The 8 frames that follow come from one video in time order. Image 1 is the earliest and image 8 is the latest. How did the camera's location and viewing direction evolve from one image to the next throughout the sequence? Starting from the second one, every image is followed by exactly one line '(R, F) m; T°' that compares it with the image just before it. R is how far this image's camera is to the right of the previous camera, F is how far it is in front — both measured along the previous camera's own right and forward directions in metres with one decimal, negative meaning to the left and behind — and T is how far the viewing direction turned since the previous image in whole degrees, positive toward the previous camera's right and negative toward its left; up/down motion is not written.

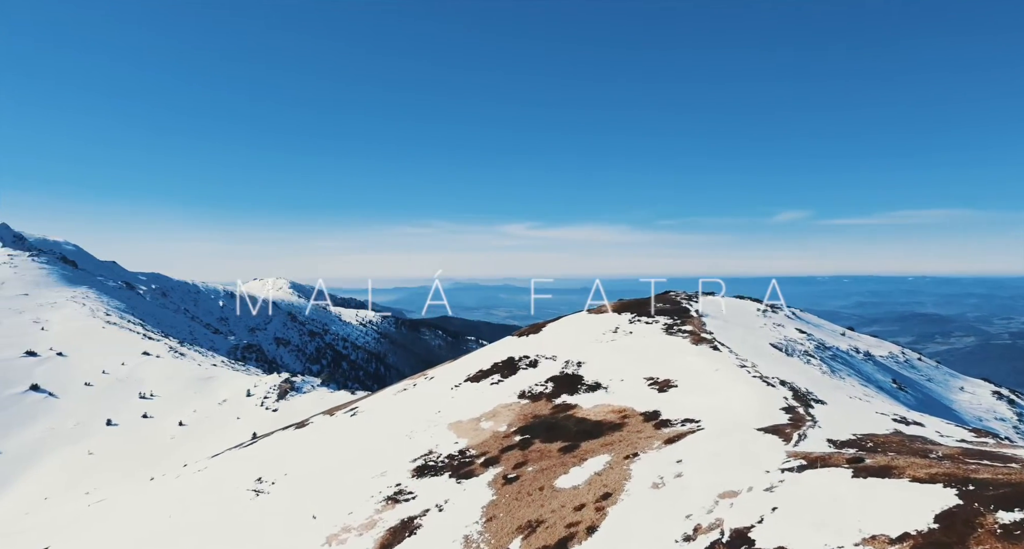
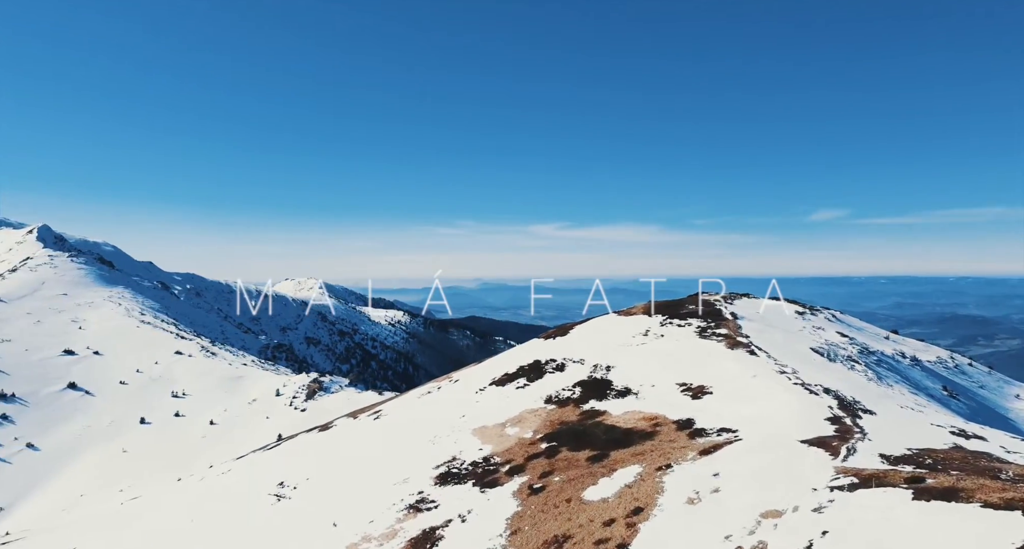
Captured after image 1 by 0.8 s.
(+0.1, +1.9) m; -2°
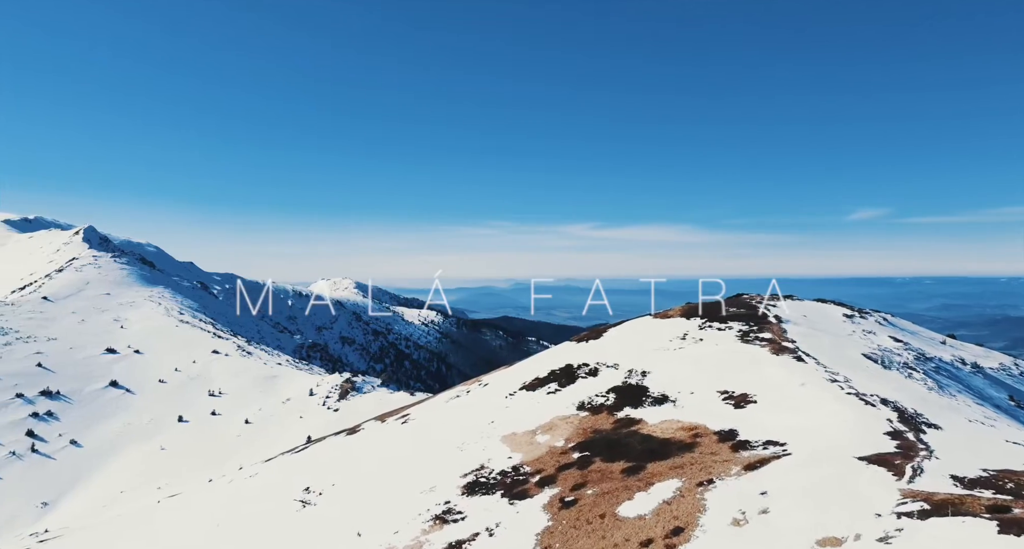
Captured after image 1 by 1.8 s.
(+0.2, +2.2) m; -3°
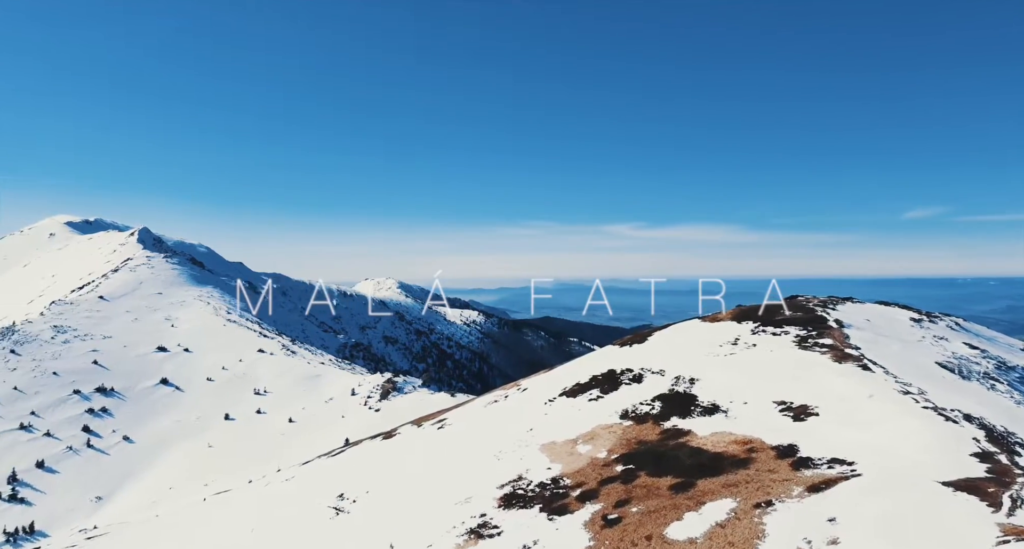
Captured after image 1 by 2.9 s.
(+0.2, +2.5) m; -3°
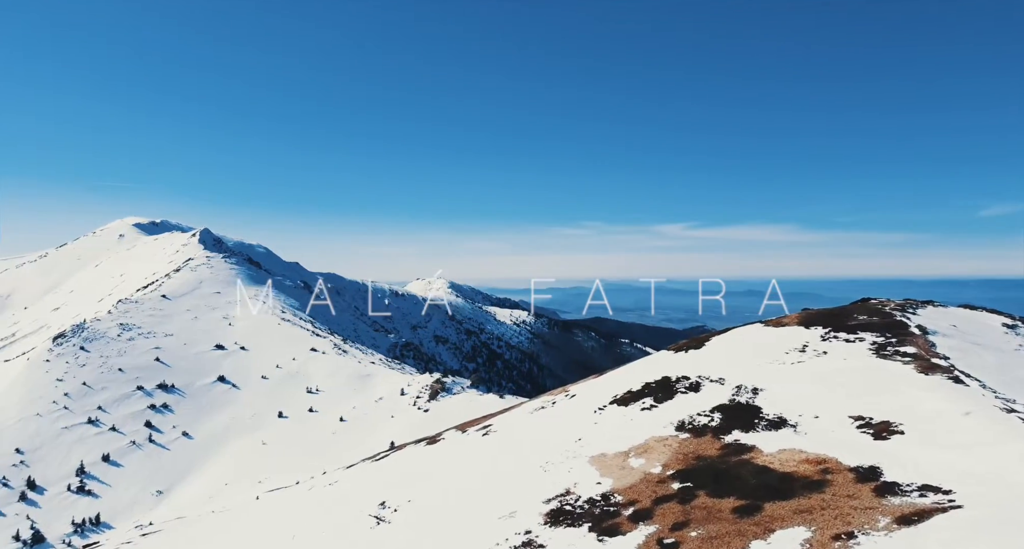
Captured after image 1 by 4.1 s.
(+0.2, +2.9) m; -4°
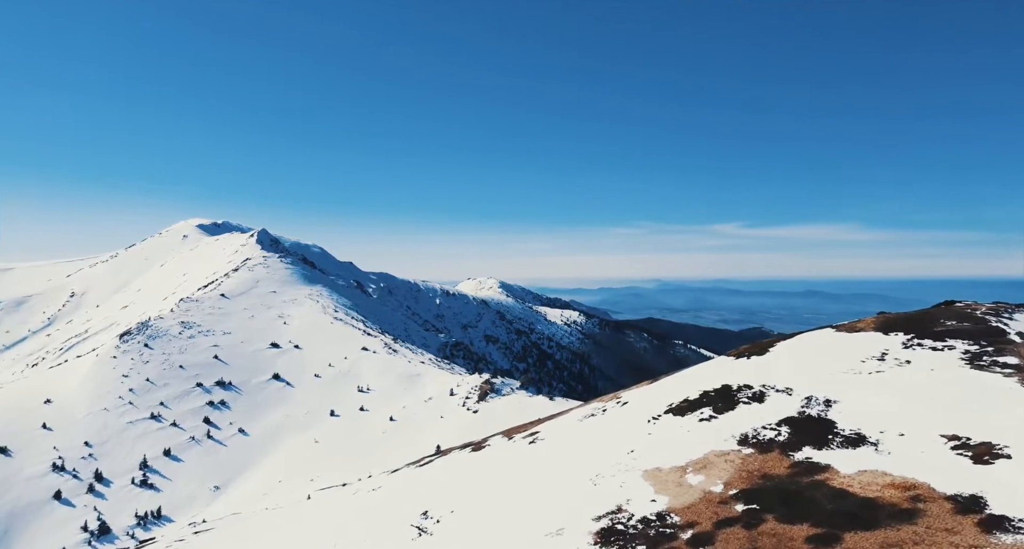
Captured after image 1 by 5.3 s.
(+0.2, +3.0) m; -4°
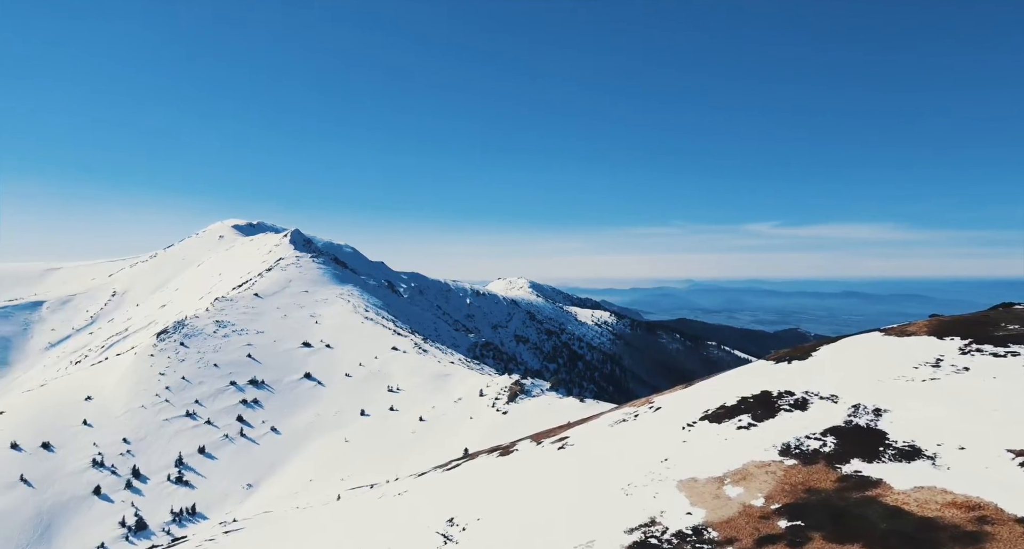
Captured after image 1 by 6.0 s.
(+0.1, +1.8) m; -2°
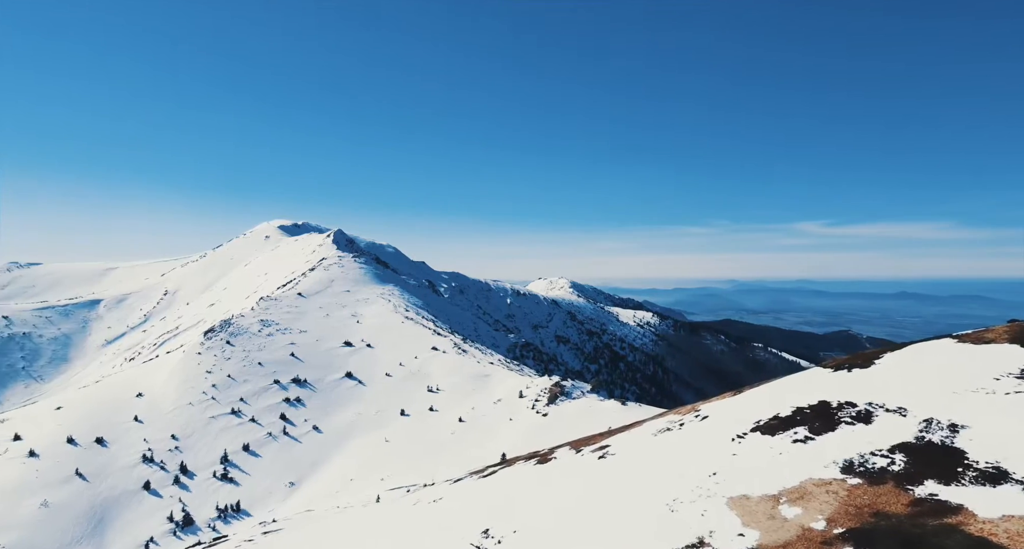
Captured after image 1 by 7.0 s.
(+0.2, +2.5) m; -3°
